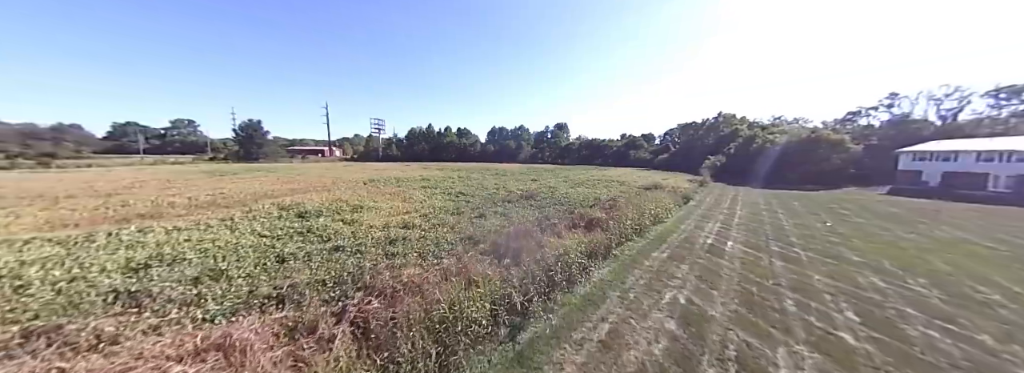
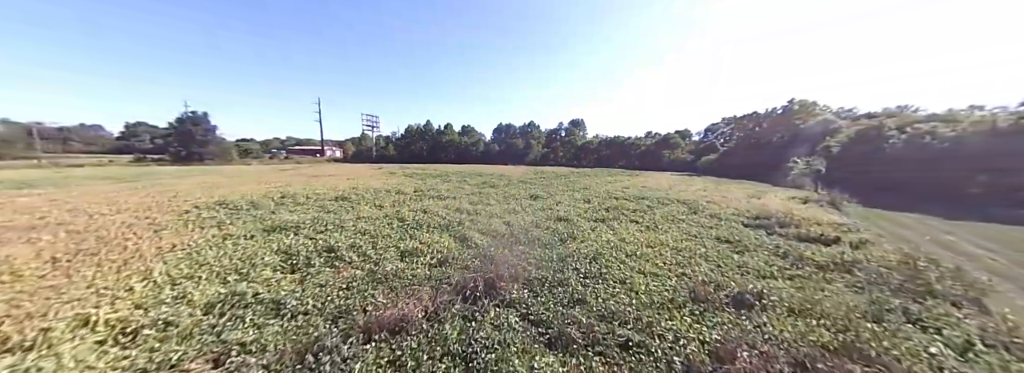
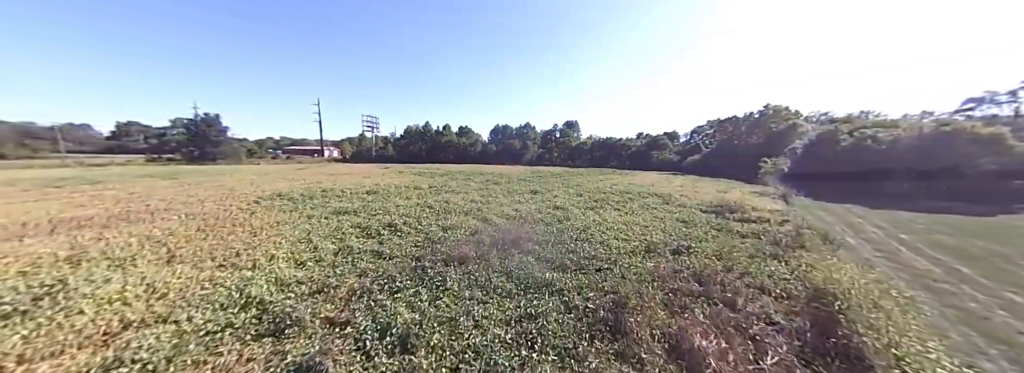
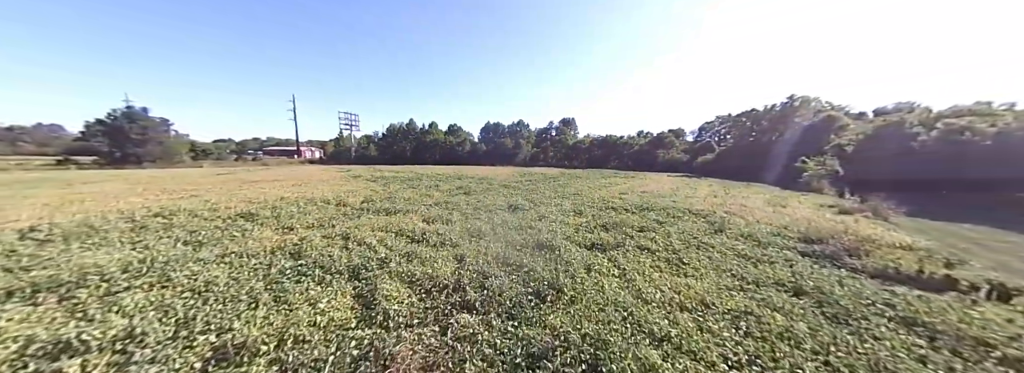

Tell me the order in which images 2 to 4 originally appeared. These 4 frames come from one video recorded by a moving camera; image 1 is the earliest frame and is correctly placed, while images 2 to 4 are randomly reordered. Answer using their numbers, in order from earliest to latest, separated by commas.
3, 2, 4
